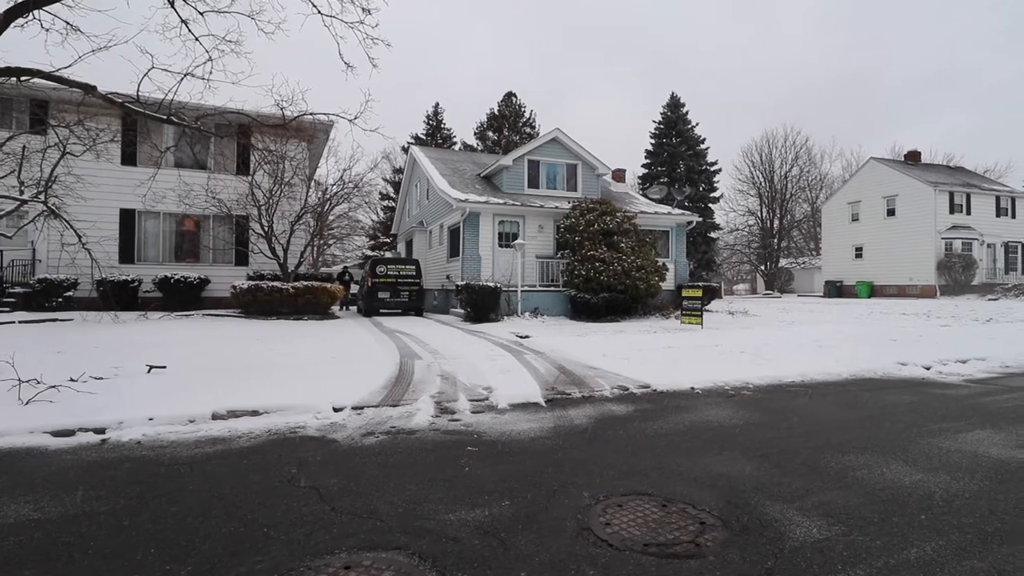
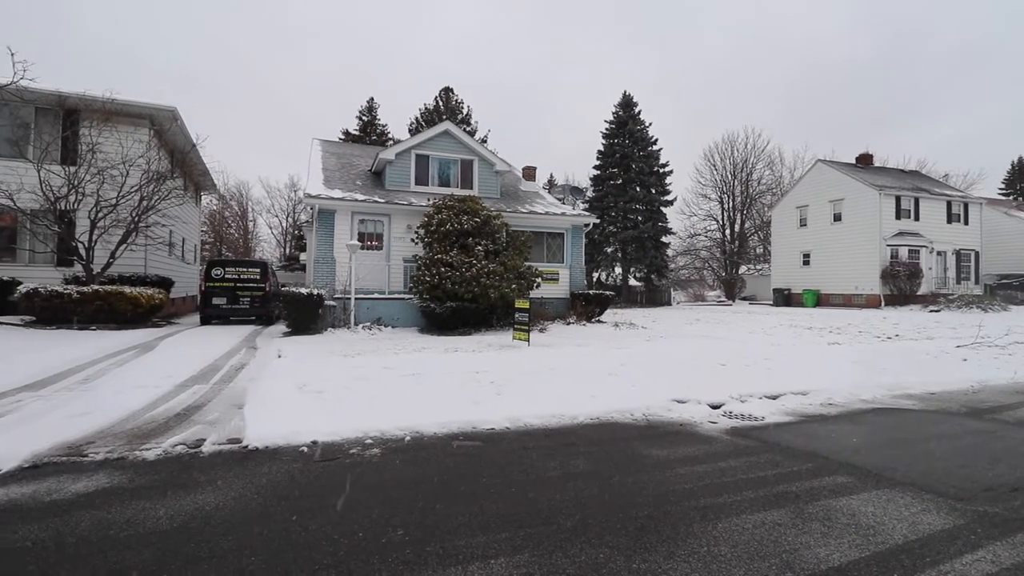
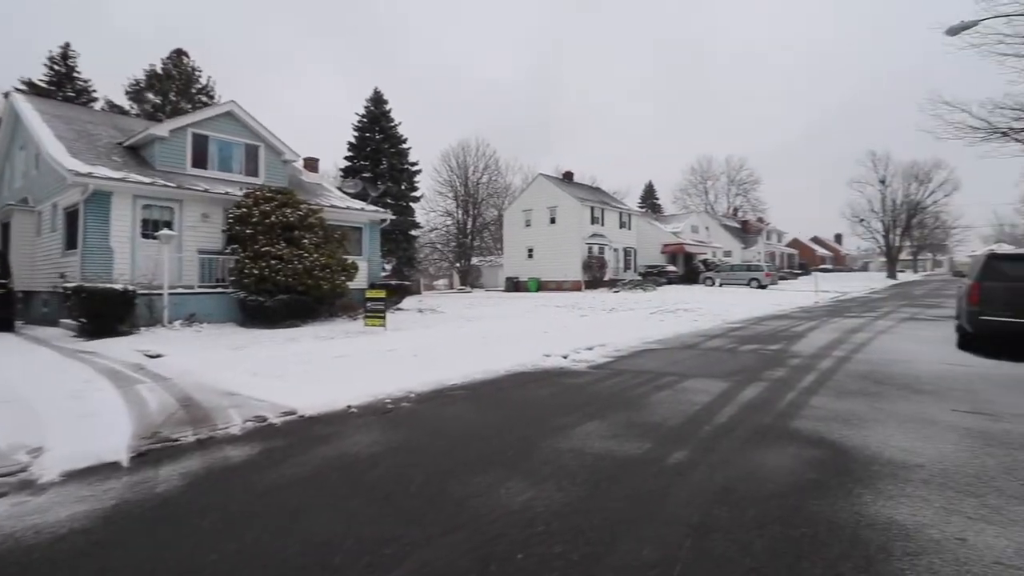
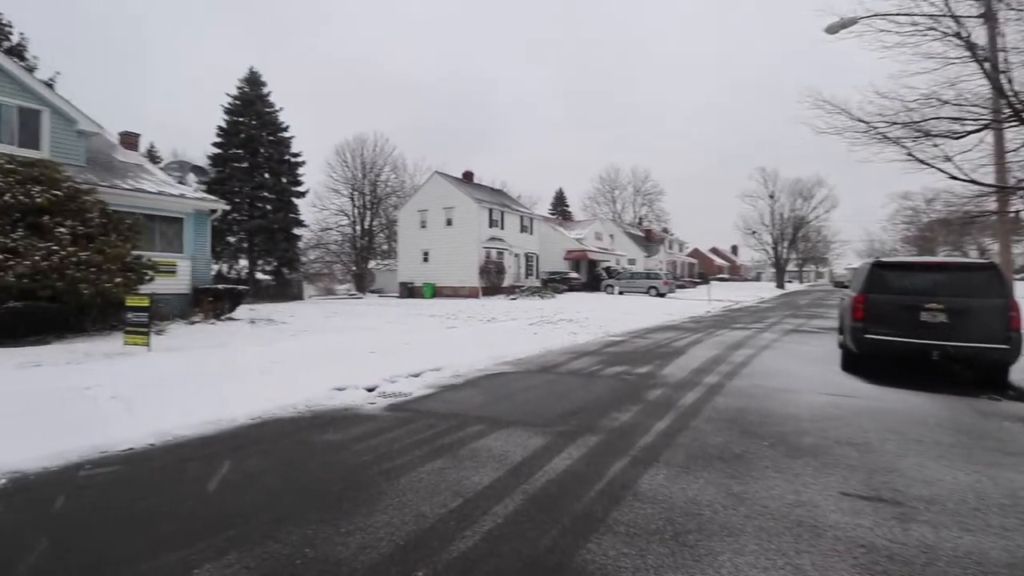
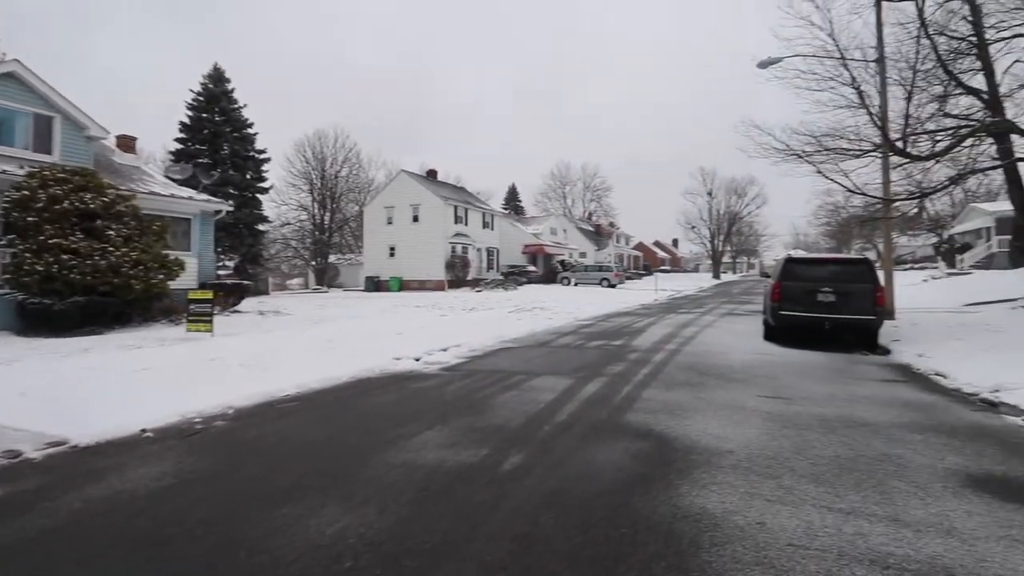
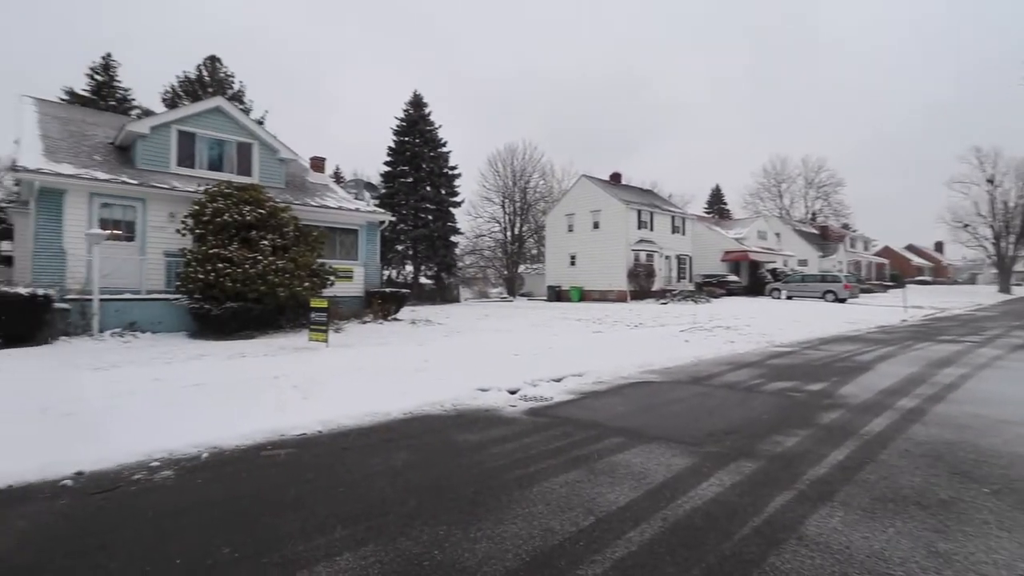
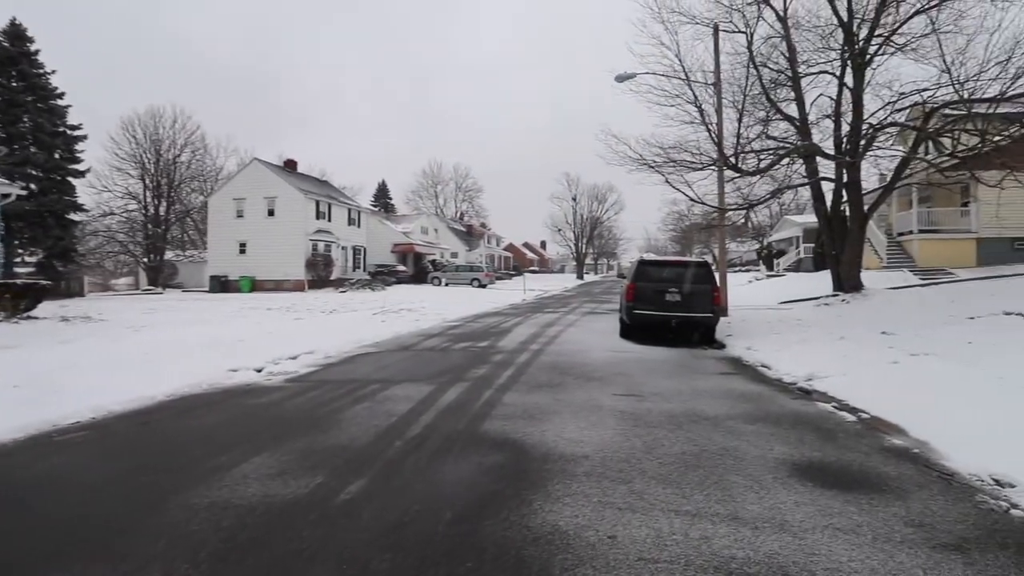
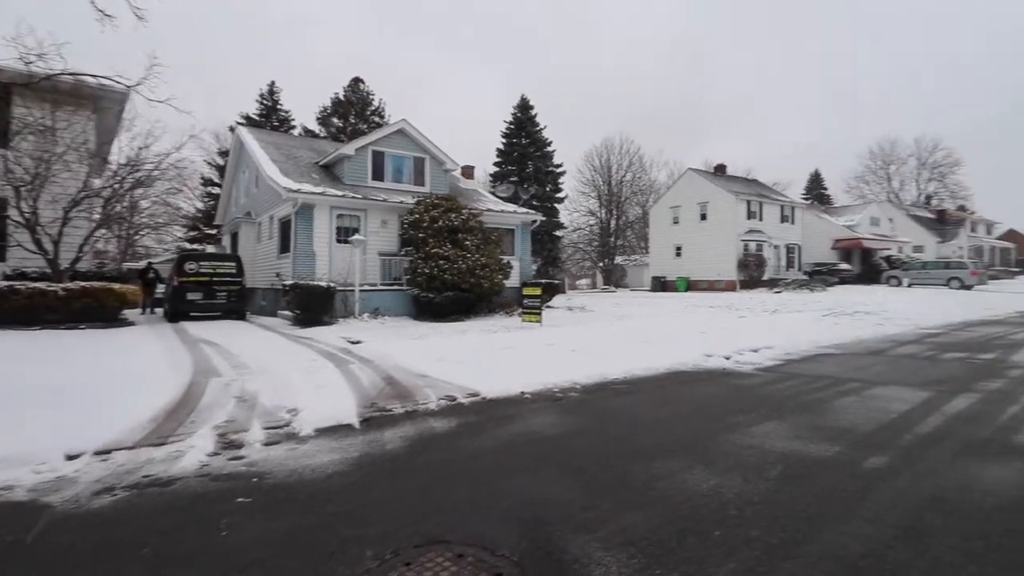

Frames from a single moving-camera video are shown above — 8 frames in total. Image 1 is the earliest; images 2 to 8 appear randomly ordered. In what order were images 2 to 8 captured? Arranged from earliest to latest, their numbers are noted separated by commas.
8, 3, 5, 7, 4, 6, 2
